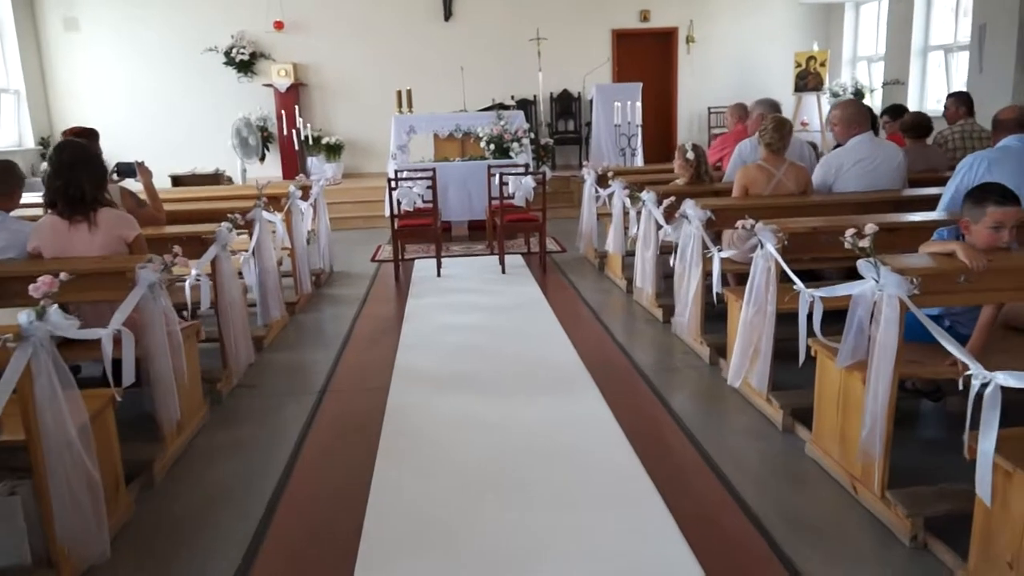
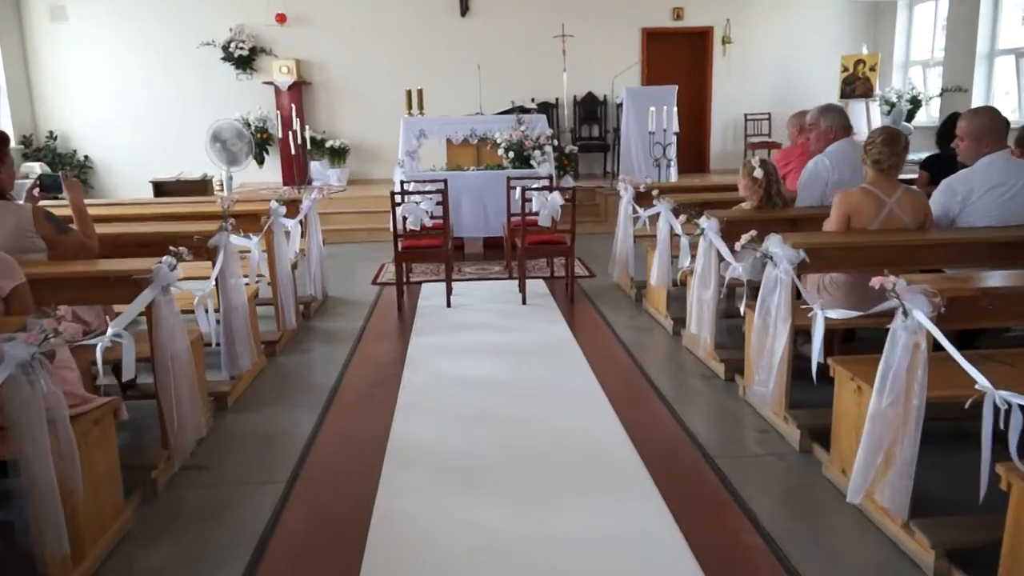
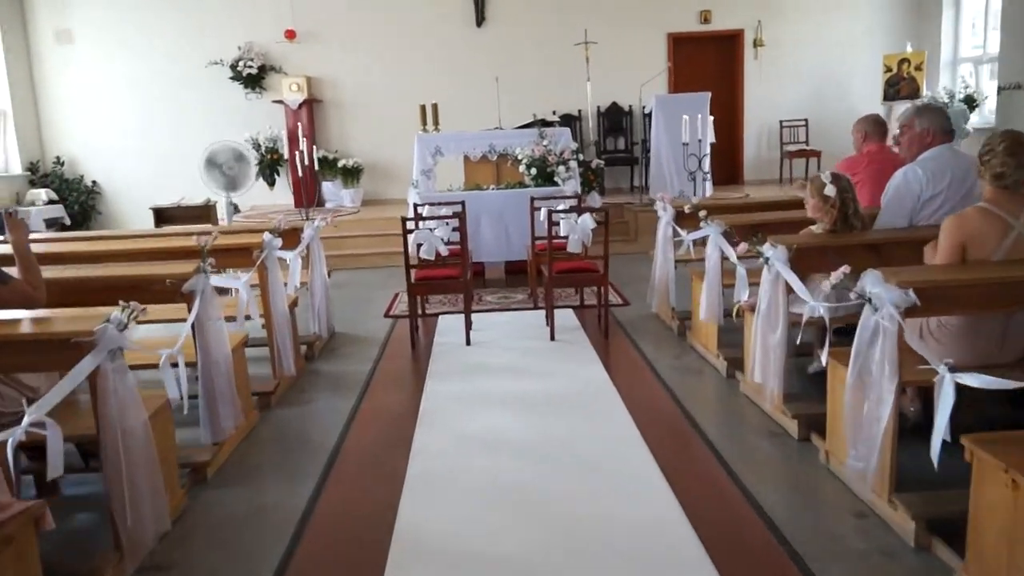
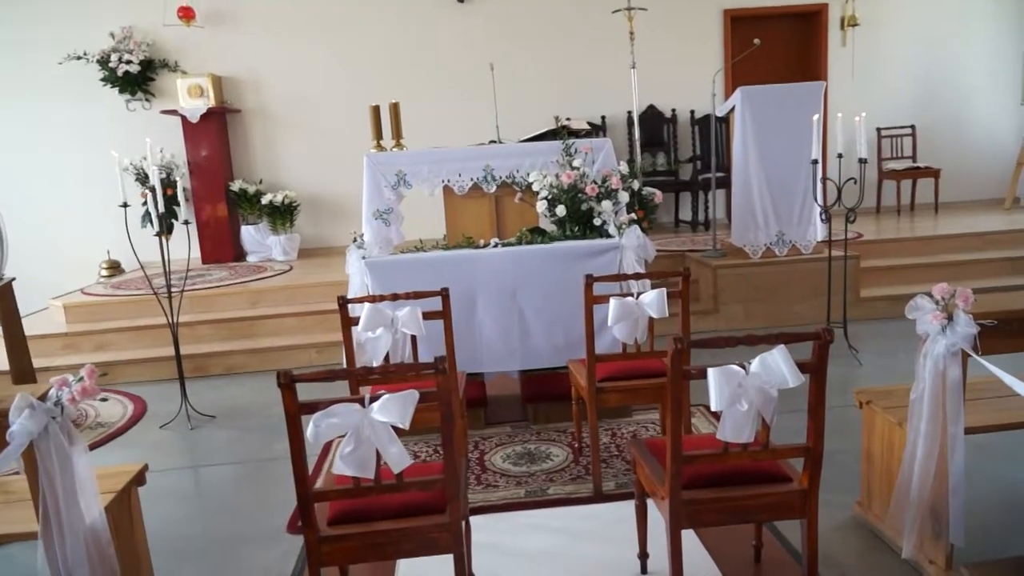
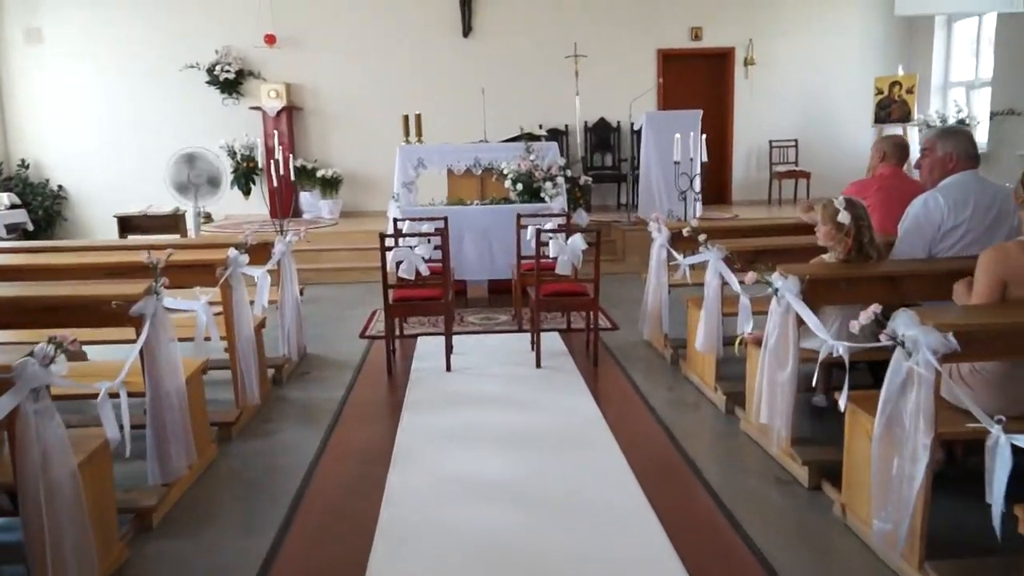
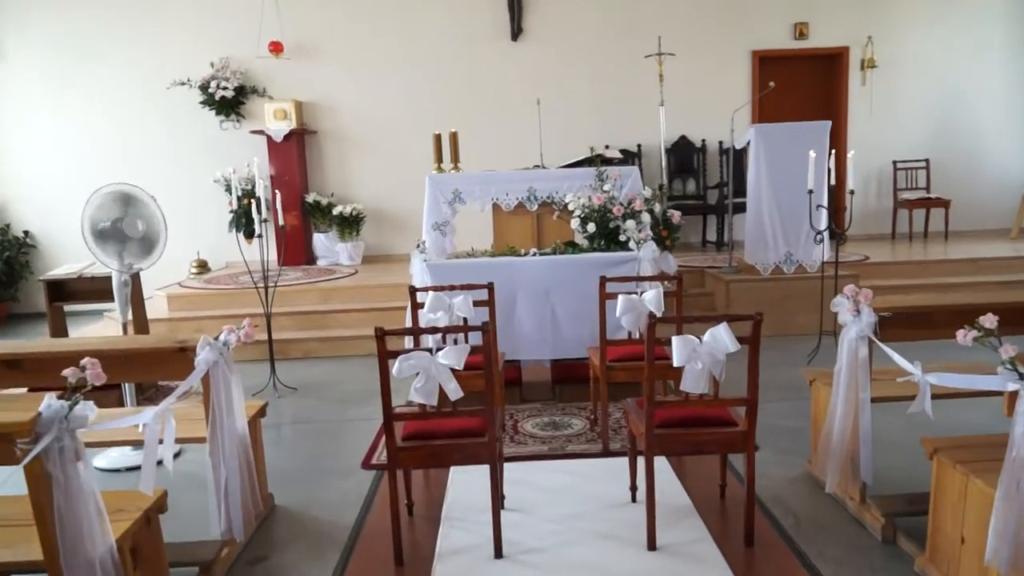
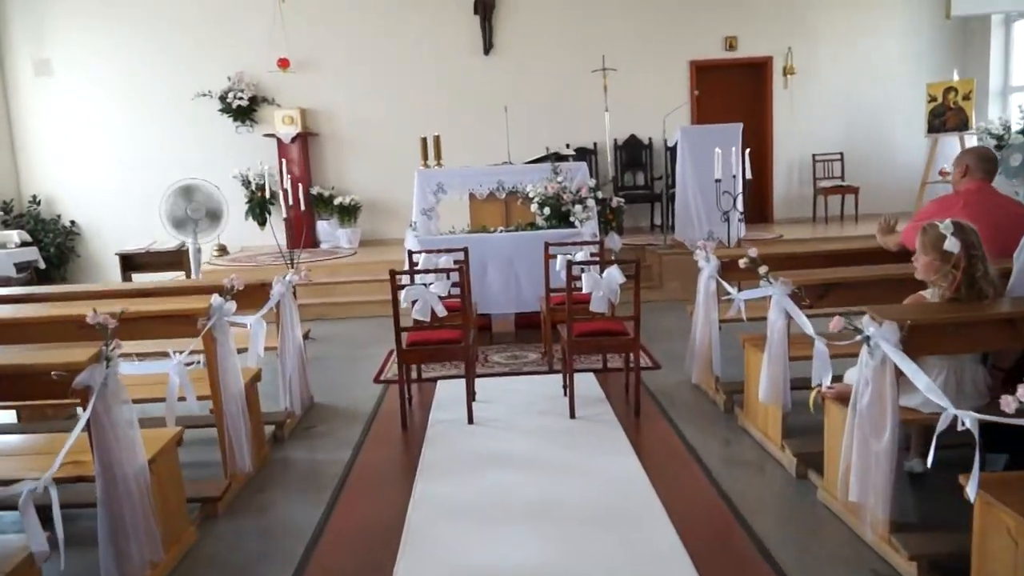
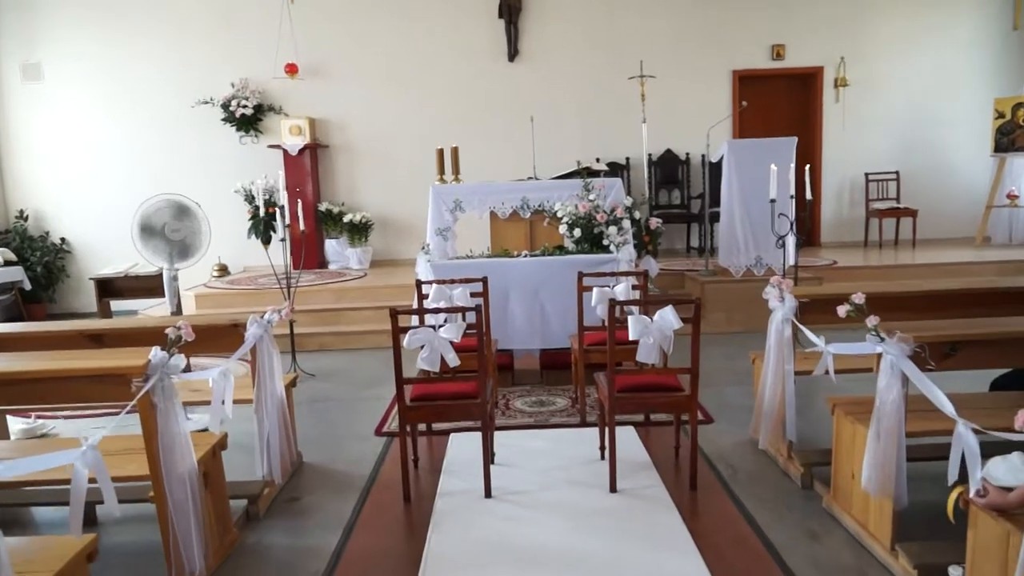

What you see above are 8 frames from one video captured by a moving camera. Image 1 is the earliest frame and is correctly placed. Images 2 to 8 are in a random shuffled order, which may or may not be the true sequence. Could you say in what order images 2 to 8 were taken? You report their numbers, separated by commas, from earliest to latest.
2, 3, 5, 7, 8, 6, 4
